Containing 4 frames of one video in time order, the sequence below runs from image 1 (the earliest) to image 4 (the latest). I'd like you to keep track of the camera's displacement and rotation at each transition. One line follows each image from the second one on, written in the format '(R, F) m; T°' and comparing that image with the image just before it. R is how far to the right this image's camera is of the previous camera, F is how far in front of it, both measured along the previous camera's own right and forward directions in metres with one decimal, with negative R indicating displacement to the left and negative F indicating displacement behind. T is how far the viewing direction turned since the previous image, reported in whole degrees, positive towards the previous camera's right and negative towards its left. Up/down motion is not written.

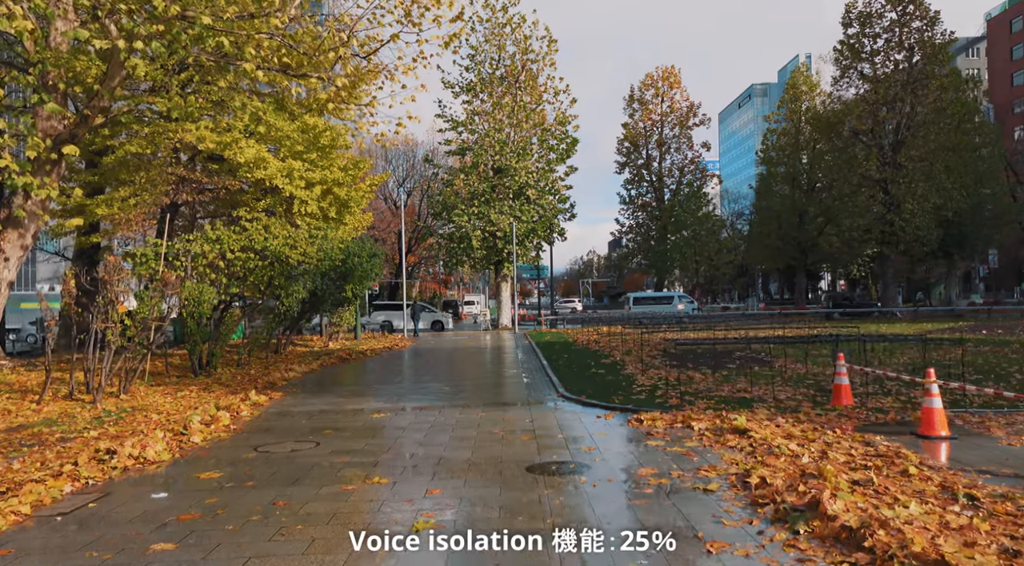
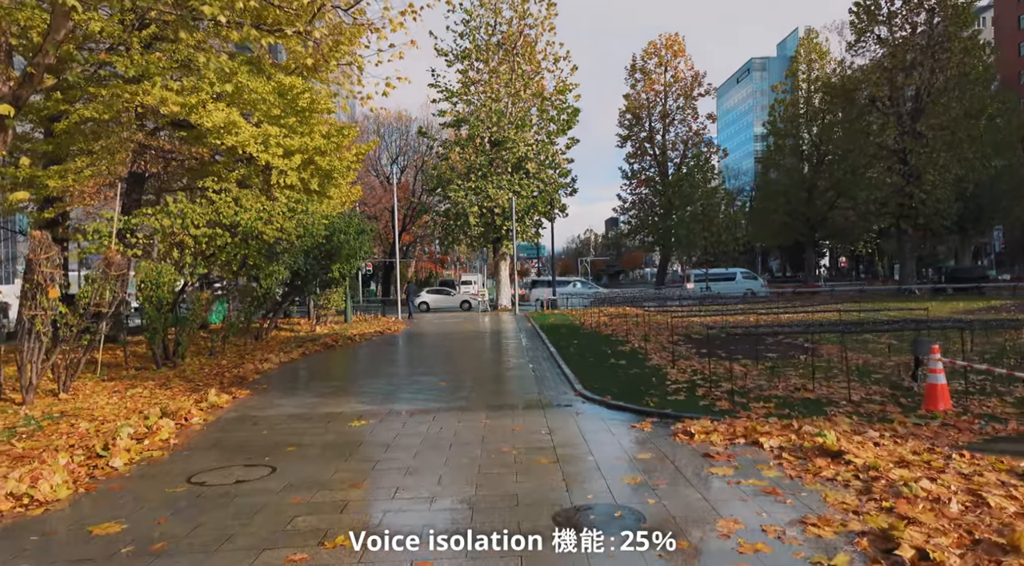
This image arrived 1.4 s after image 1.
(-0.2, +1.8) m; 0°
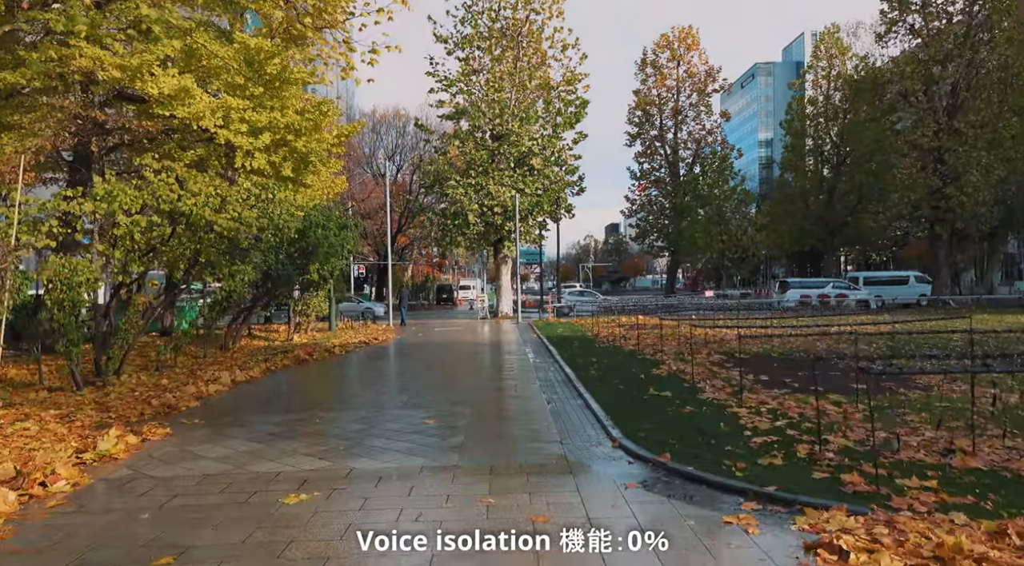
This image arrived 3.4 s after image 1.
(-0.1, +2.5) m; 0°
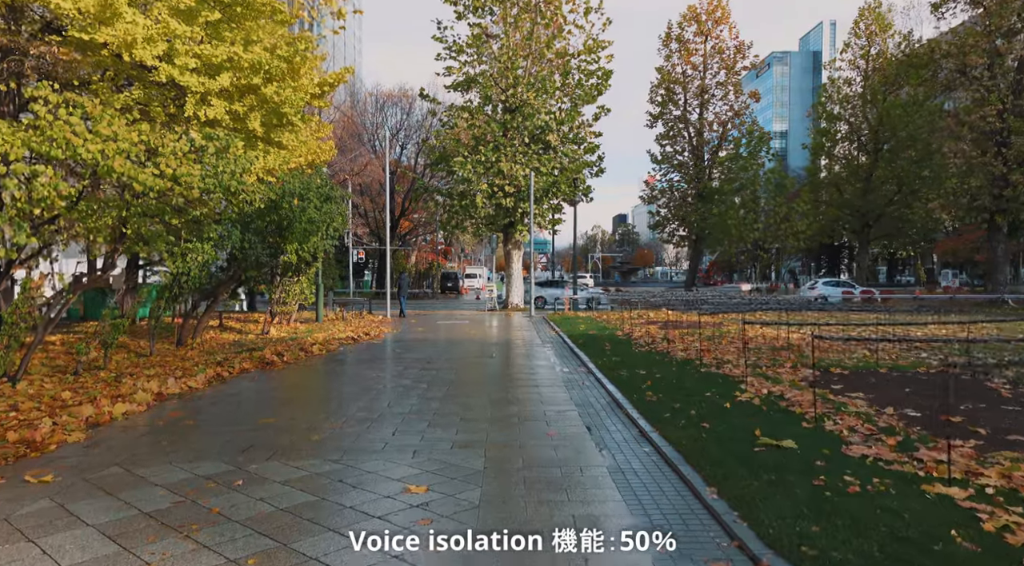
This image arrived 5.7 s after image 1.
(-0.3, +3.0) m; 0°
